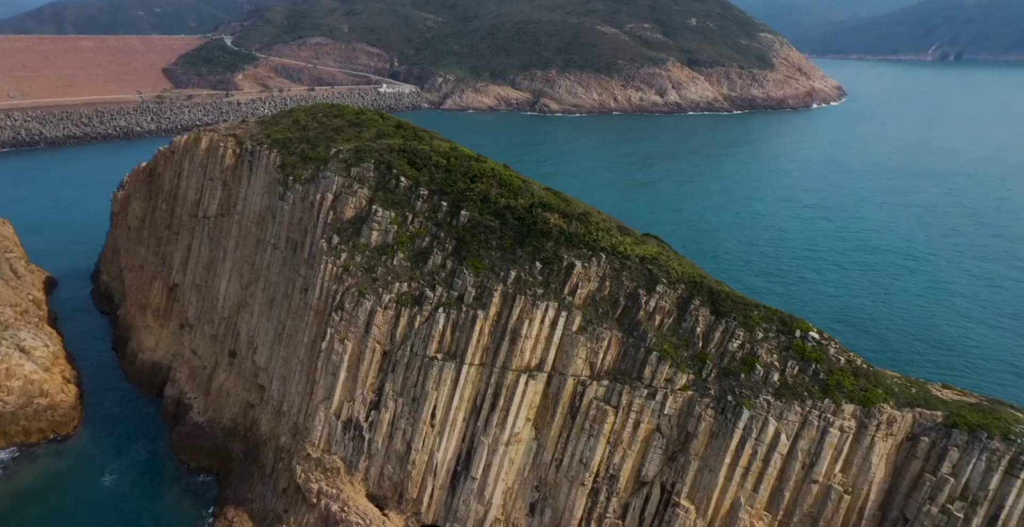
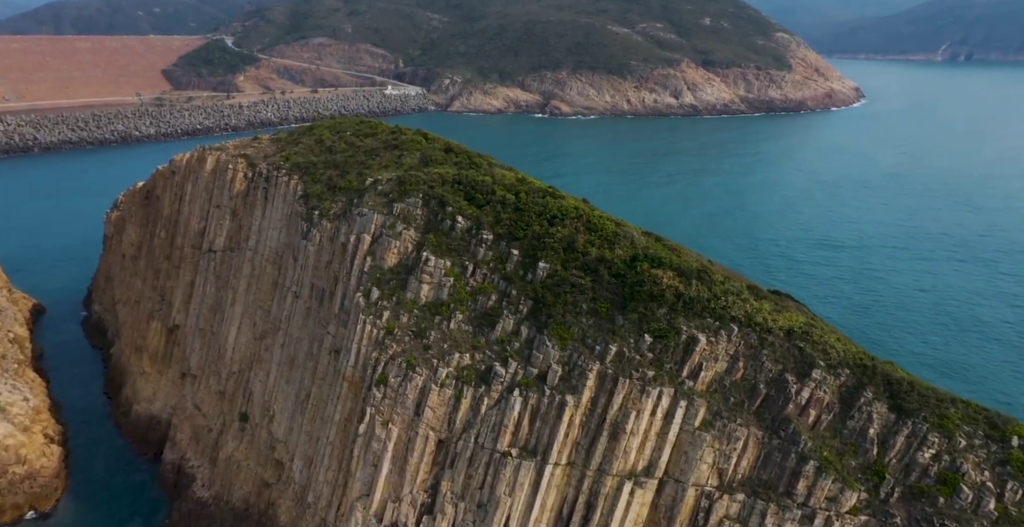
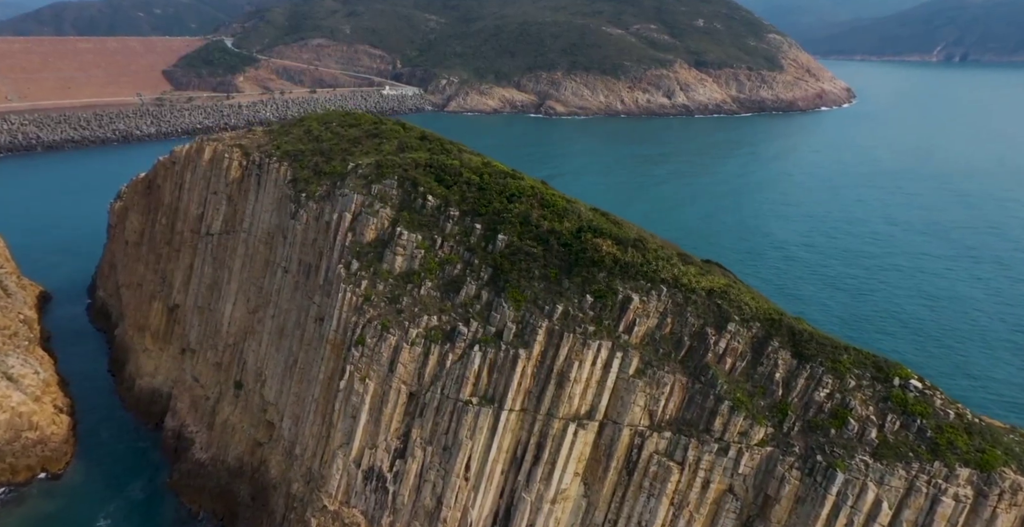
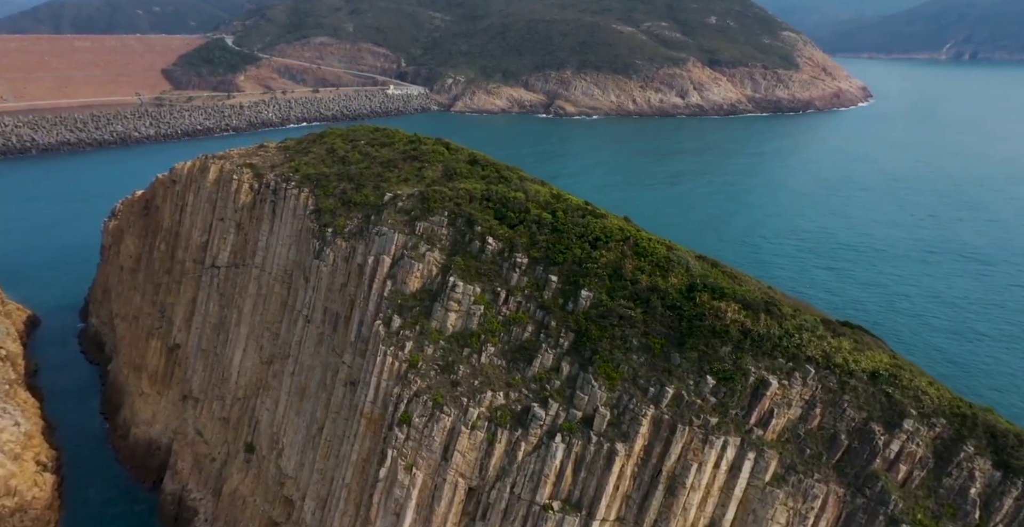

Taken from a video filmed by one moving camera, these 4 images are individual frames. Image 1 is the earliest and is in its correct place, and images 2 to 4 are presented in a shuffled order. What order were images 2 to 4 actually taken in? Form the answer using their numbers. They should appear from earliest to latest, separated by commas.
3, 2, 4
